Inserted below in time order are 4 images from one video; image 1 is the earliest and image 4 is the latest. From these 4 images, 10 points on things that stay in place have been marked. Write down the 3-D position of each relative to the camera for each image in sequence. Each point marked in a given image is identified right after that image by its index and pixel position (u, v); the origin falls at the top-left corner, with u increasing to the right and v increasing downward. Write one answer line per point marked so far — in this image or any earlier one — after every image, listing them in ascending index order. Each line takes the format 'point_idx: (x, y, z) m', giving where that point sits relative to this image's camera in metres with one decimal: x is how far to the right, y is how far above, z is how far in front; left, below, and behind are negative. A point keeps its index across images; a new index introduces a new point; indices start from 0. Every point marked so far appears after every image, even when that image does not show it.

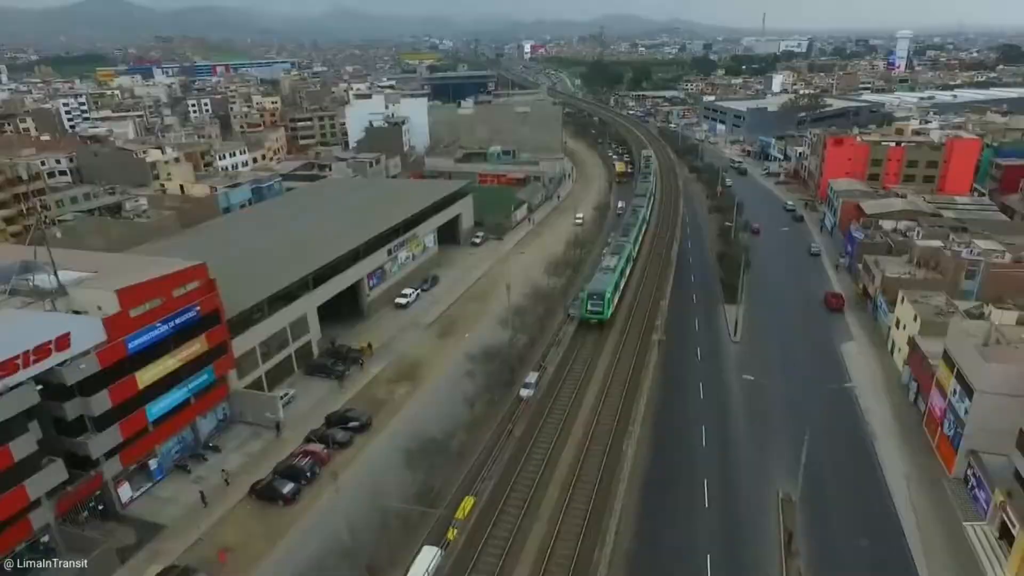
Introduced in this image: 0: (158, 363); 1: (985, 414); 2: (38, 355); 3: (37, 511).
0: (-11.5, -2.4, +19.7) m
1: (+14.9, -3.9, +19.1) m
2: (-12.8, -1.9, +16.1) m
3: (-13.1, -6.2, +16.5) m
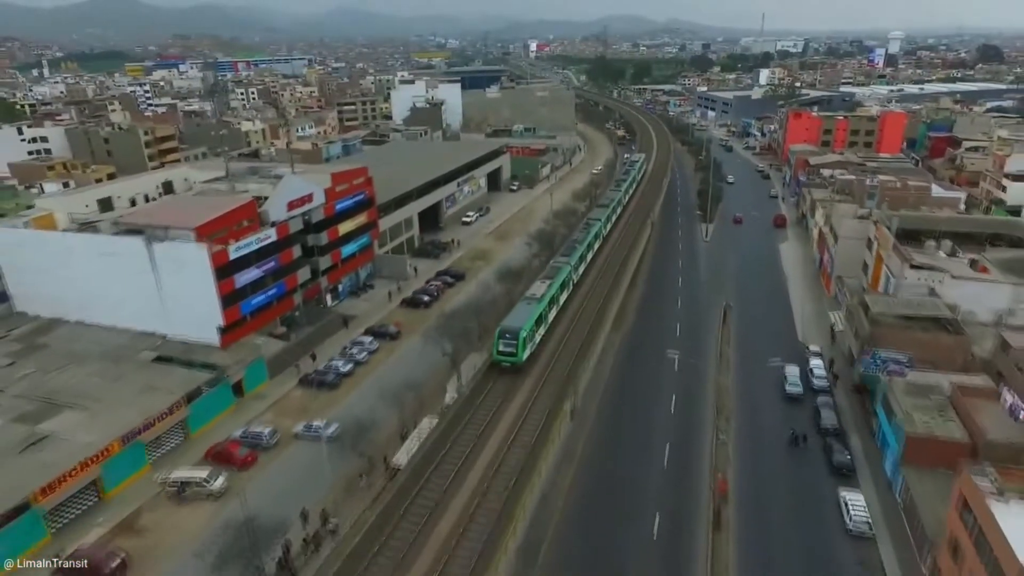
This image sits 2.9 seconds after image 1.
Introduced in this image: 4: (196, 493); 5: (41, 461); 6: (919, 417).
0: (-8.9, +3.5, +32.5) m
1: (+17.6, +1.9, +31.9) m
2: (-10.1, +4.1, +28.9) m
3: (-10.4, -0.3, +29.3) m
4: (-9.8, -6.4, +18.6) m
5: (-14.3, -5.3, +18.5) m
6: (+12.5, -3.9, +18.5) m
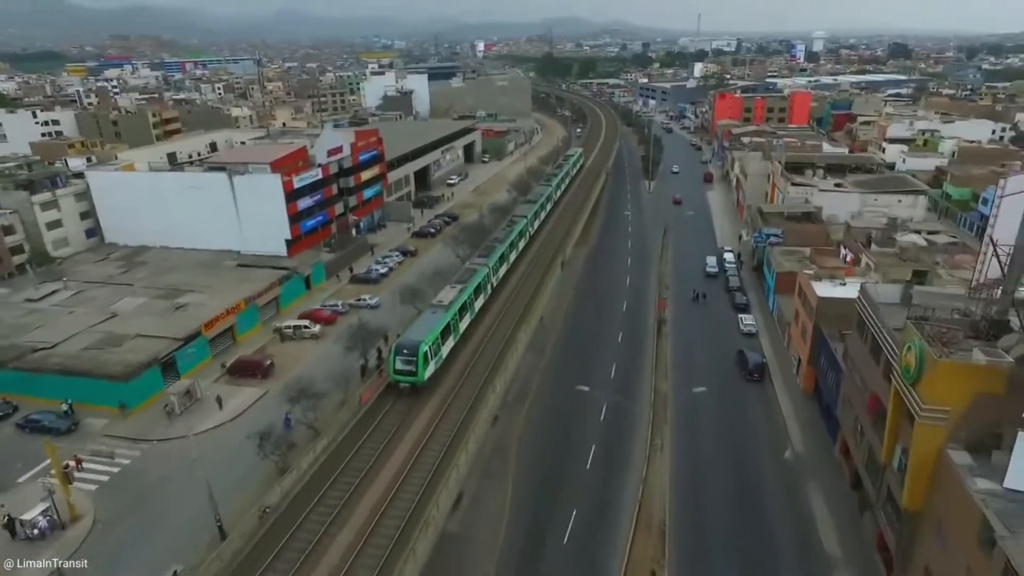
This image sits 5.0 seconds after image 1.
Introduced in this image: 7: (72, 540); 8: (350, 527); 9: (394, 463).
0: (-9.8, +7.8, +40.5) m
1: (+16.7, +7.1, +42.0) m
2: (-10.8, +8.3, +36.8) m
3: (-10.9, +4.0, +37.2) m
4: (-9.3, -2.1, +26.6) m
5: (-13.8, -1.1, +26.1) m
6: (+12.9, +1.1, +28.3) m
7: (-11.5, -6.6, +15.8) m
8: (-4.2, -6.2, +16.0) m
9: (-3.5, -5.3, +18.3) m
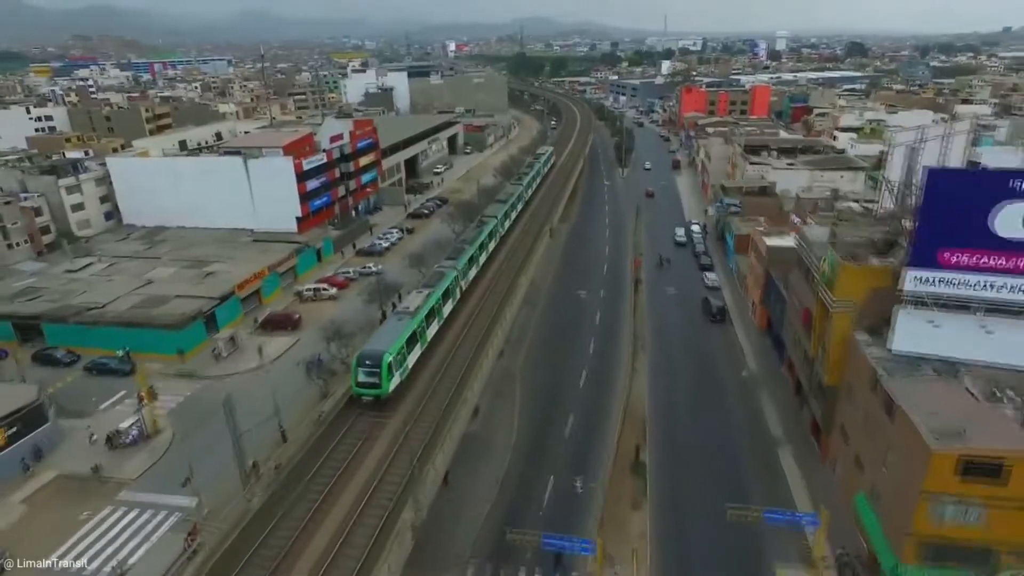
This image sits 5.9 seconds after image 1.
0: (-10.7, +9.4, +43.8) m
1: (+15.7, +9.2, +46.4) m
2: (-11.6, +9.9, +40.0) m
3: (-11.7, +5.6, +40.4) m
4: (-9.5, -0.4, +29.9) m
5: (-14.0, +0.4, +29.2) m
6: (+12.5, +3.2, +32.5) m
7: (-11.1, -5.0, +19.0) m
8: (-3.9, -4.4, +19.5) m
9: (-3.3, -3.5, +21.8) m
